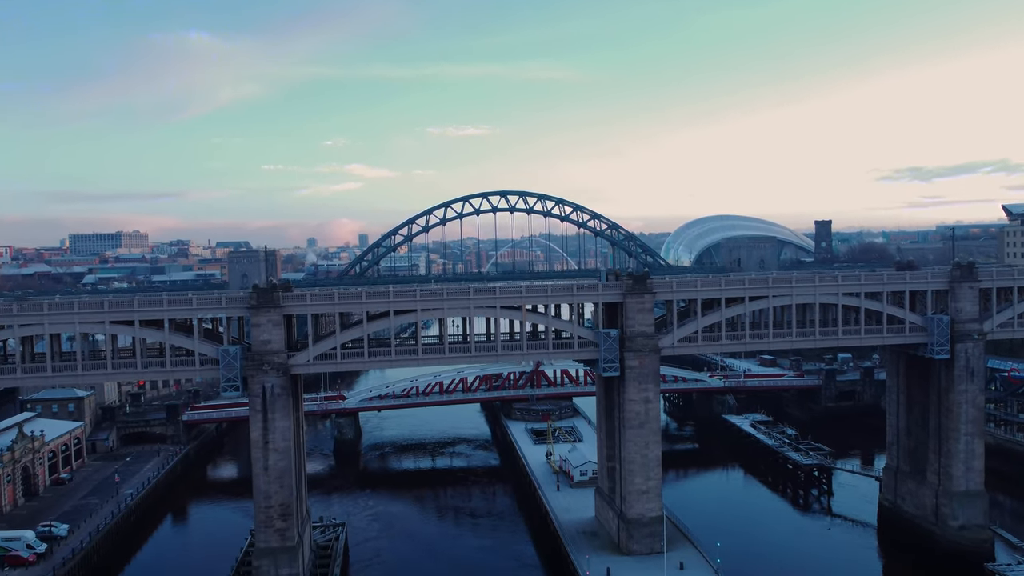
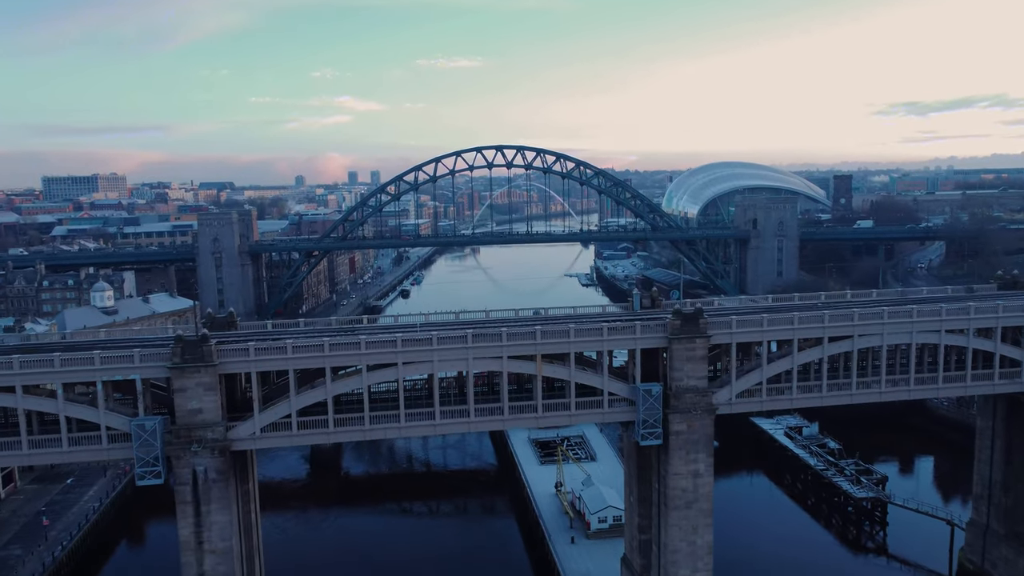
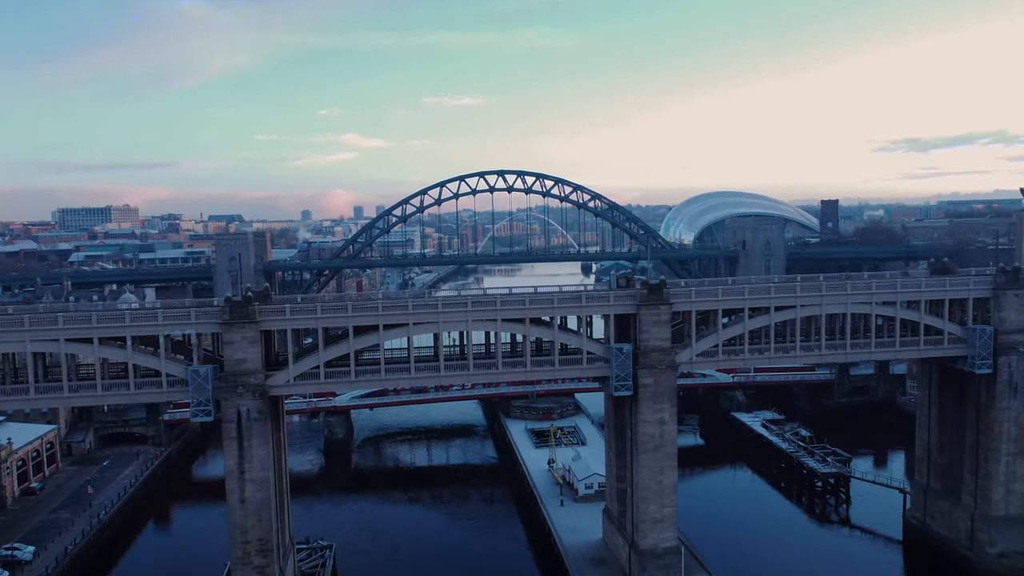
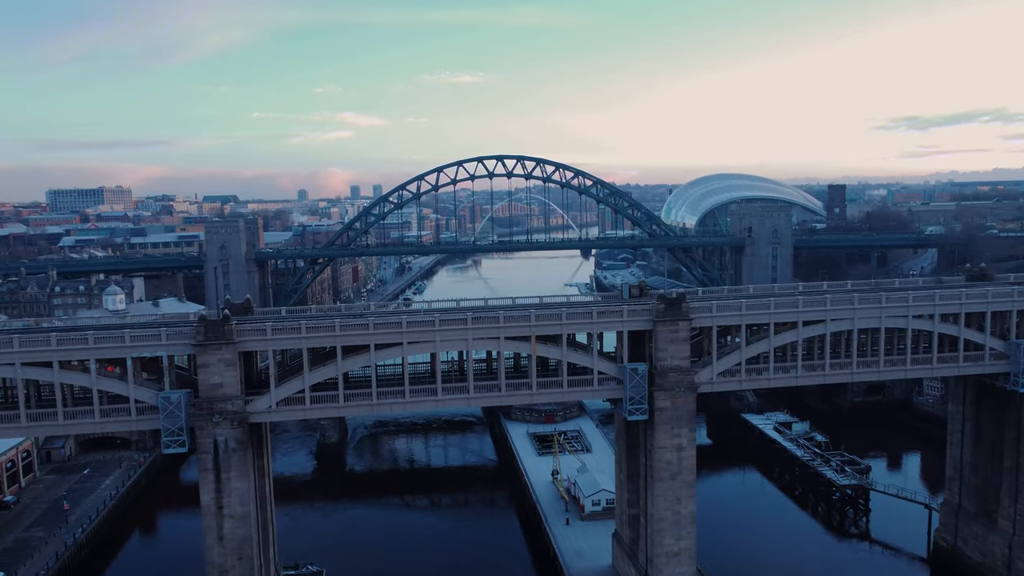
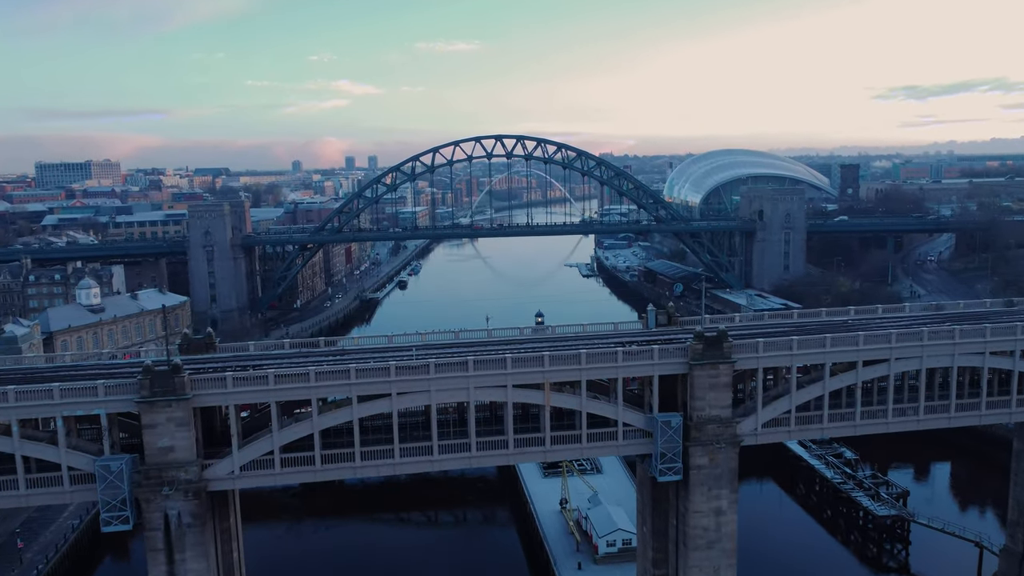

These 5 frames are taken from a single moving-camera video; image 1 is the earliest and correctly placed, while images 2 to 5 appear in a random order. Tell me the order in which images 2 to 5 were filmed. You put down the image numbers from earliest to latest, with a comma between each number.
3, 4, 2, 5
